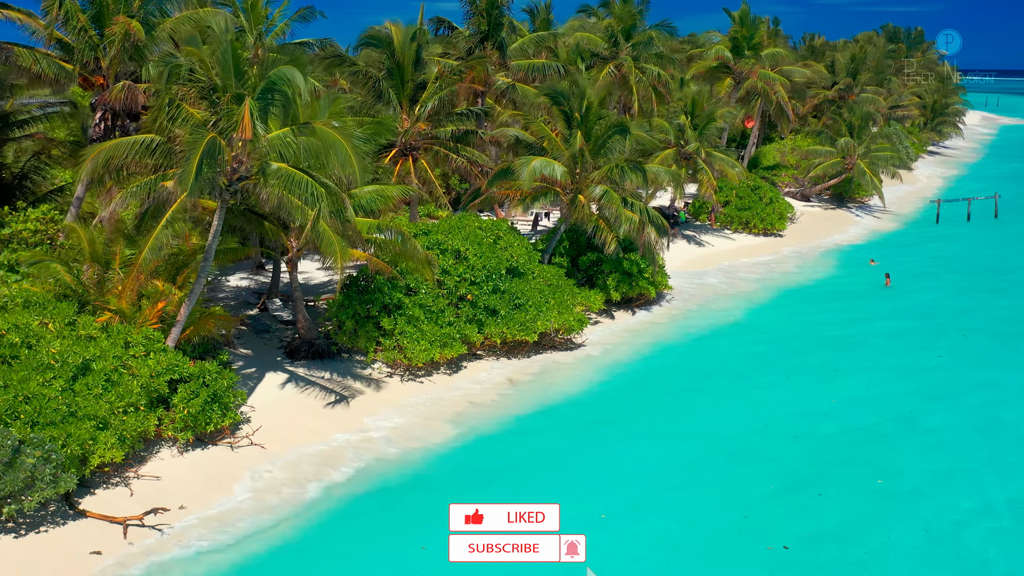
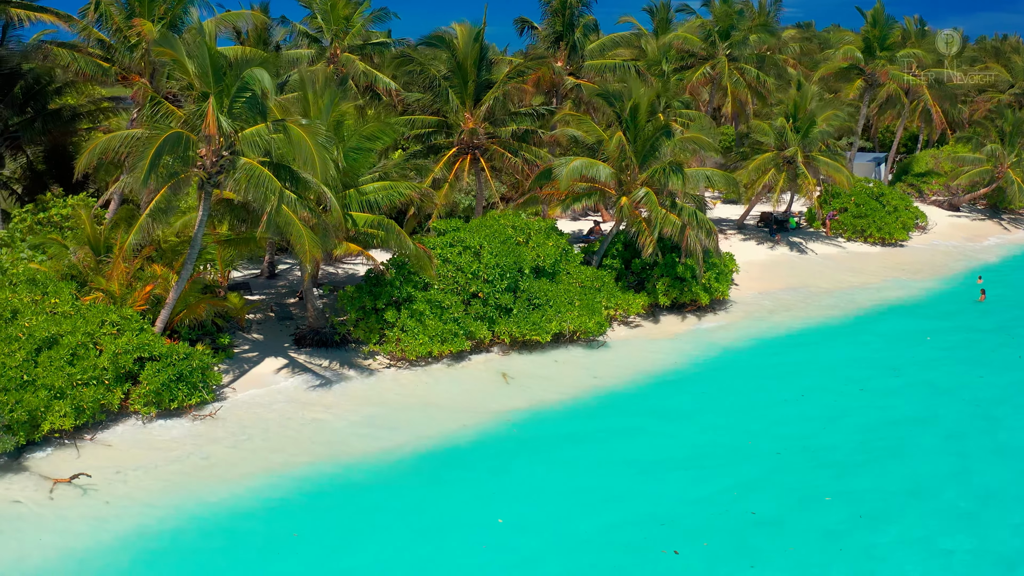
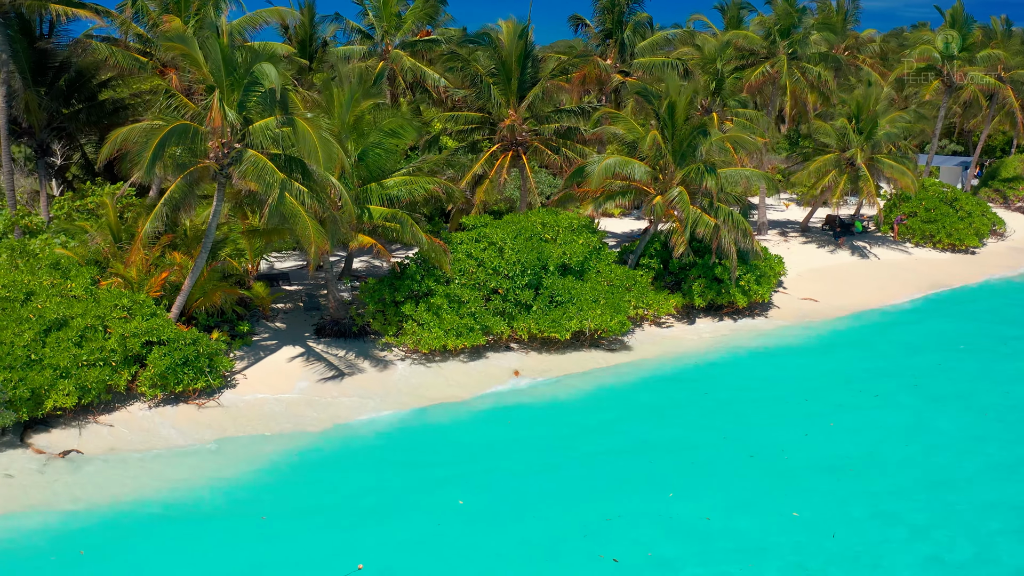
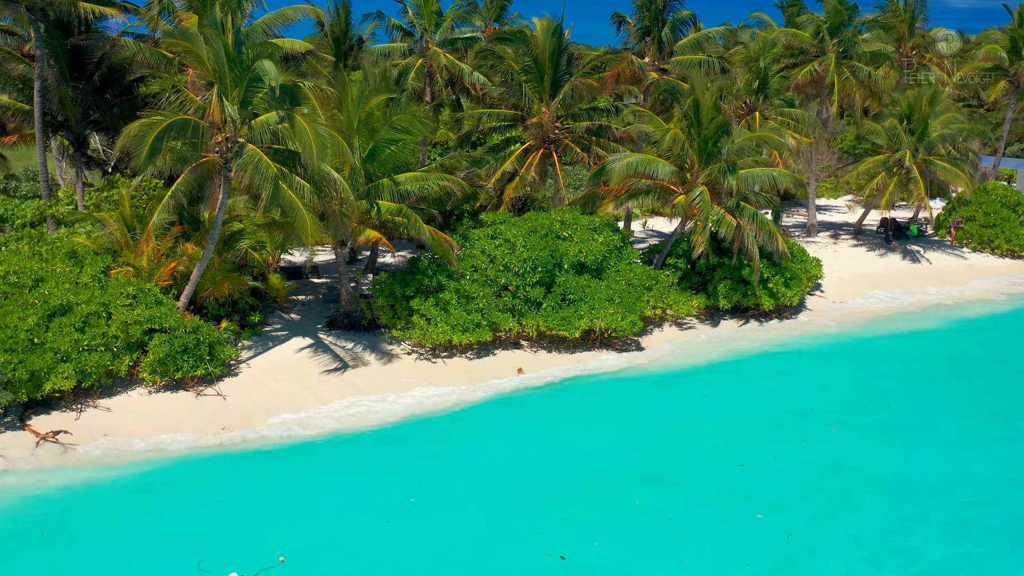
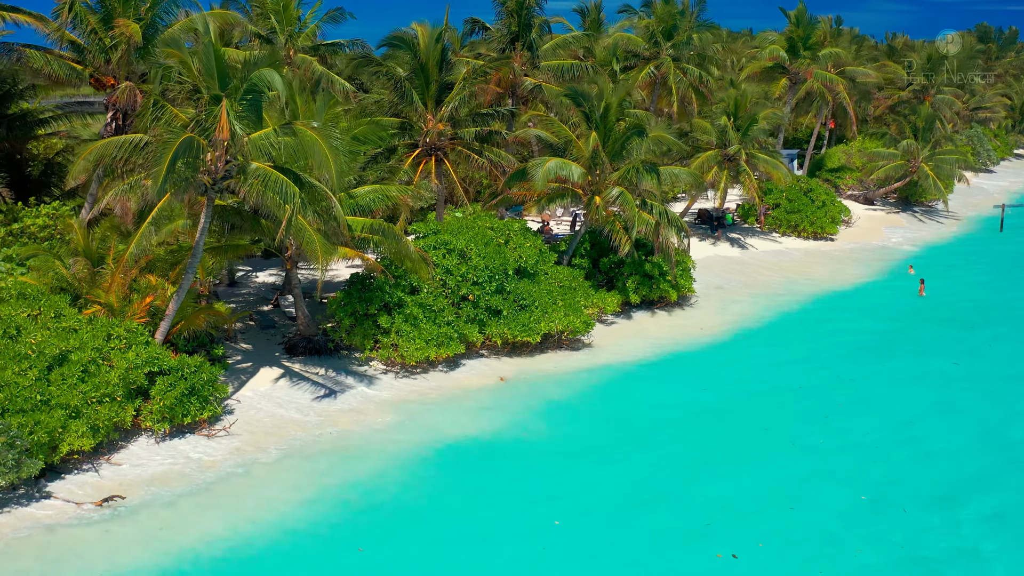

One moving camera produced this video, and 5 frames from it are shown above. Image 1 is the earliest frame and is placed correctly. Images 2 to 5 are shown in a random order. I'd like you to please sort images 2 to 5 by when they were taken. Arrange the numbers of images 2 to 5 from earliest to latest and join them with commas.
5, 2, 3, 4
